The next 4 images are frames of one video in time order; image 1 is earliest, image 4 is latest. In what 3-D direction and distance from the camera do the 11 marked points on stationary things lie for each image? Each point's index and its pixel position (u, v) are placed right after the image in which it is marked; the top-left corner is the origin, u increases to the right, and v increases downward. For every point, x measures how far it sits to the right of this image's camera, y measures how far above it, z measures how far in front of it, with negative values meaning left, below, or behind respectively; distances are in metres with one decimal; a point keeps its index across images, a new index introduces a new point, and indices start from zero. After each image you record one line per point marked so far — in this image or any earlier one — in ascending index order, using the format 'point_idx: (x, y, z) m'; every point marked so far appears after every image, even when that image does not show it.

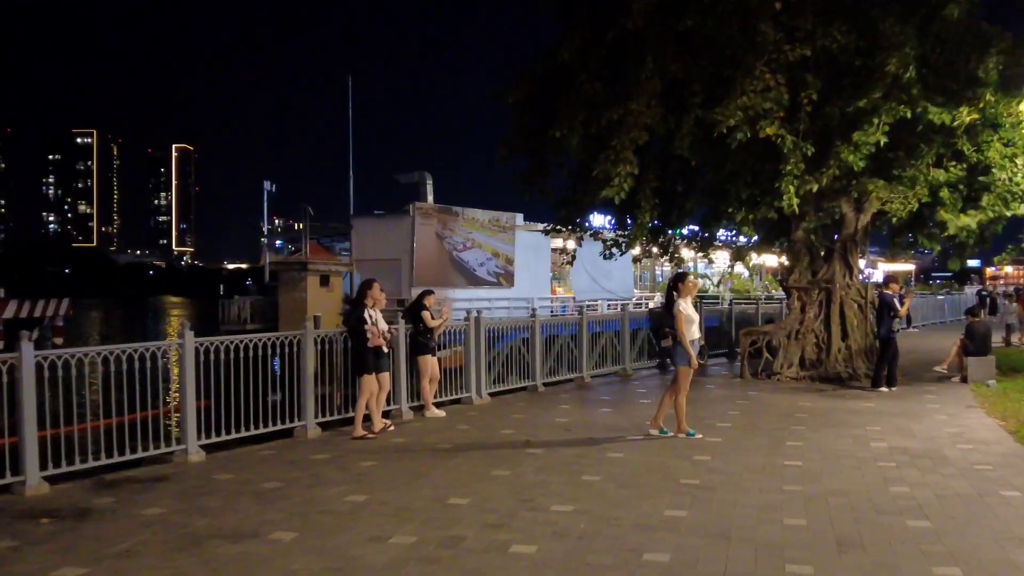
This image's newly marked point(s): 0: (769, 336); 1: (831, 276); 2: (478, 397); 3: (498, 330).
0: (+4.2, -0.8, +14.9) m
1: (+5.1, +0.2, +14.5) m
2: (-0.5, -1.5, +12.2) m
3: (-0.2, -0.6, +12.9) m
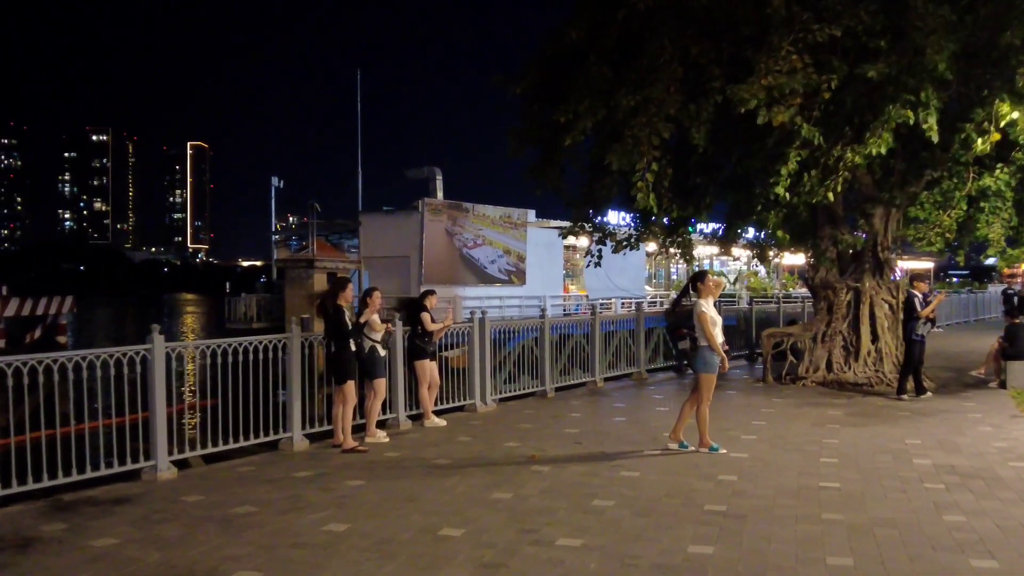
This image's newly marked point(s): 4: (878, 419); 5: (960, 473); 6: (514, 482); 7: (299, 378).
0: (+4.3, -0.8, +14.0) m
1: (+5.2, +0.2, +13.6) m
2: (-0.4, -1.5, +11.4) m
3: (-0.1, -0.6, +12.1) m
4: (+4.3, -1.5, +10.6) m
5: (+3.7, -1.5, +7.5) m
6: (0.0, -1.5, +7.1) m
7: (-2.0, -0.9, +8.7) m
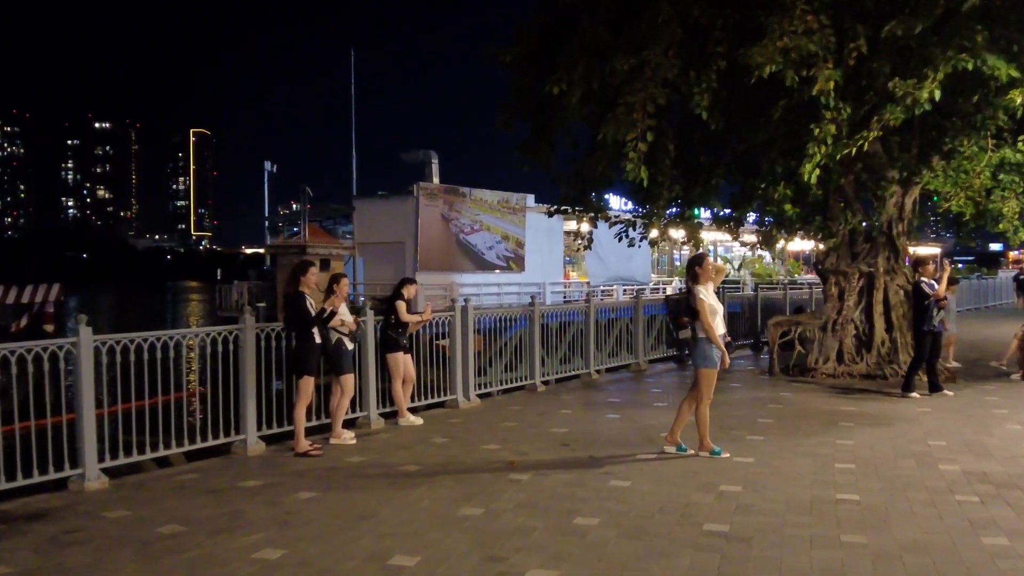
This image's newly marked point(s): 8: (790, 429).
0: (+4.2, -0.6, +13.1) m
1: (+5.1, +0.4, +12.7) m
2: (-0.6, -1.3, +10.5) m
3: (-0.2, -0.4, +11.2) m
4: (+4.1, -1.4, +9.7) m
5: (+3.5, -1.4, +6.6) m
6: (-0.2, -1.4, +6.3) m
7: (-2.2, -0.8, +7.8) m
8: (+2.7, -1.4, +8.9) m
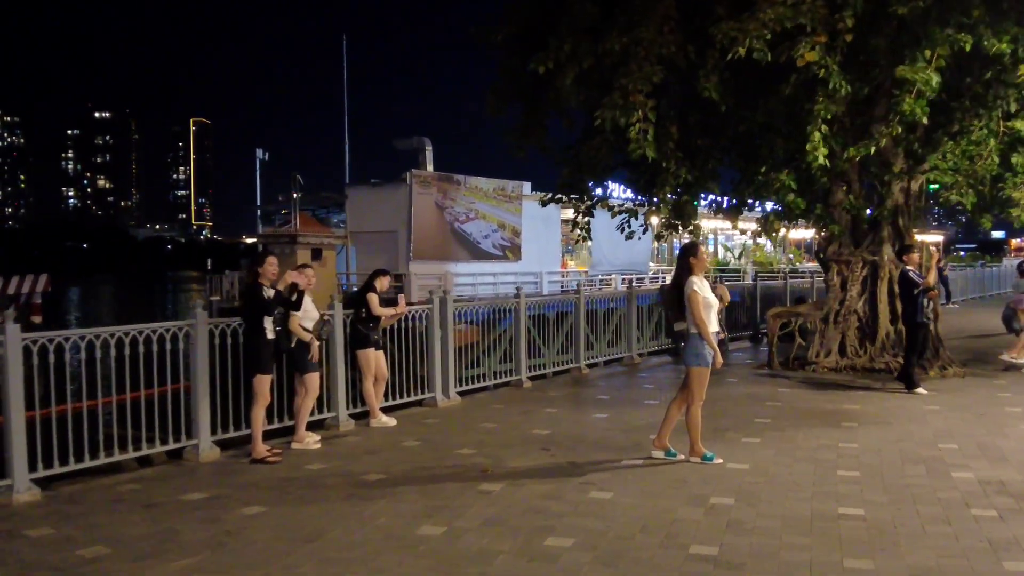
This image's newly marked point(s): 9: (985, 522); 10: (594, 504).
0: (+4.0, -0.4, +12.5) m
1: (+4.9, +0.5, +12.1) m
2: (-0.7, -1.2, +9.9) m
3: (-0.4, -0.3, +10.6) m
4: (+3.9, -1.3, +9.1) m
5: (+3.3, -1.4, +6.0) m
6: (-0.4, -1.4, +5.7) m
7: (-2.4, -0.7, +7.2) m
8: (+2.5, -1.3, +8.3) m
9: (+2.8, -1.4, +5.3) m
10: (+0.5, -1.4, +5.7) m
